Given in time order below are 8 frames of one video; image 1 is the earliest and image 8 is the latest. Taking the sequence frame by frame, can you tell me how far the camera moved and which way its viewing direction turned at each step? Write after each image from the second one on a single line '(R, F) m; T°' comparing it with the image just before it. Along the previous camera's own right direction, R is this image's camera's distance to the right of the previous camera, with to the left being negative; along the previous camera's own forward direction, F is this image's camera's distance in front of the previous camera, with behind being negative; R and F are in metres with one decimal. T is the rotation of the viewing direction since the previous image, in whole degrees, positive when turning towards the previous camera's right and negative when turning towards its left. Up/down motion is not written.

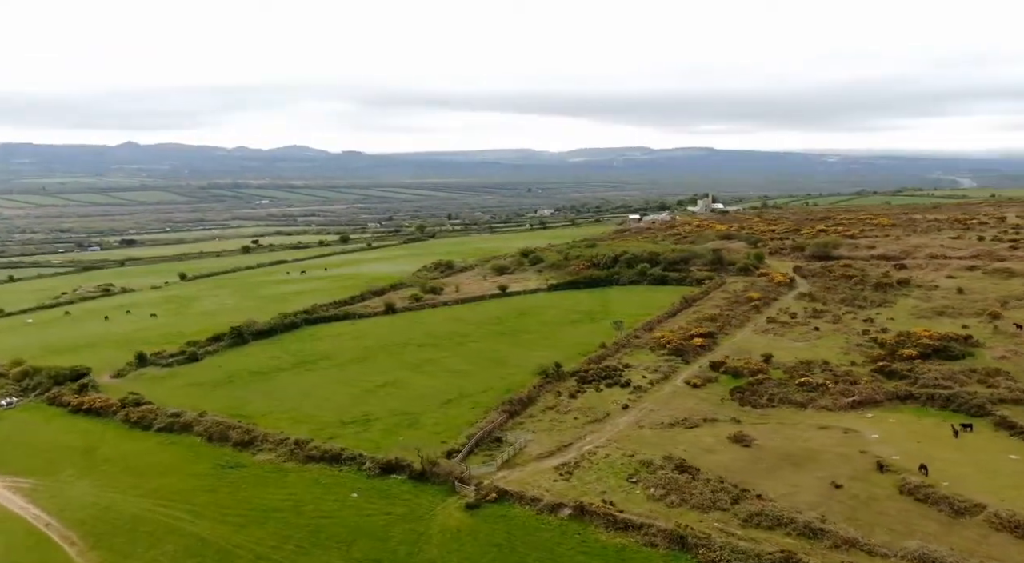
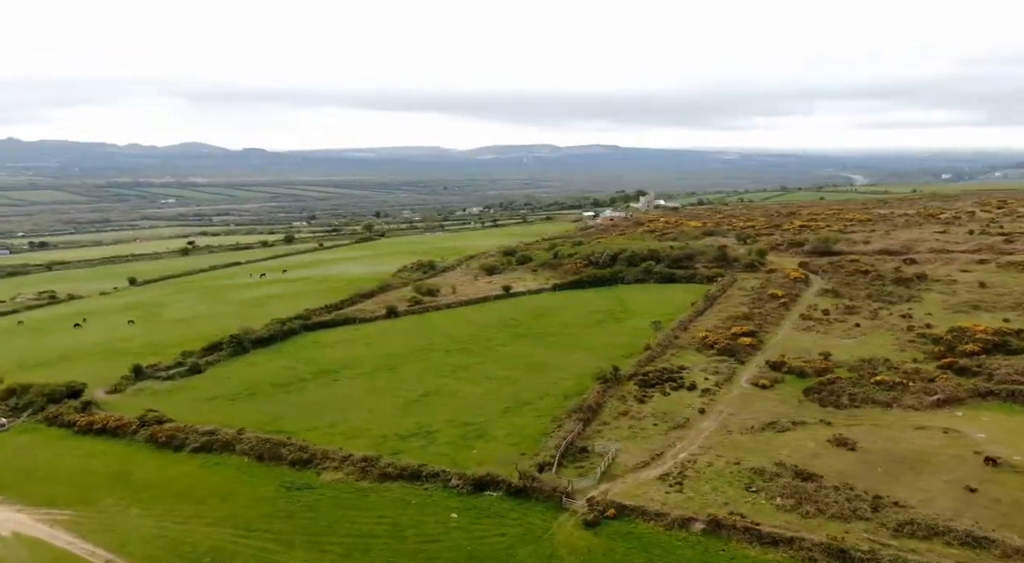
(-6.0, +2.3) m; +5°
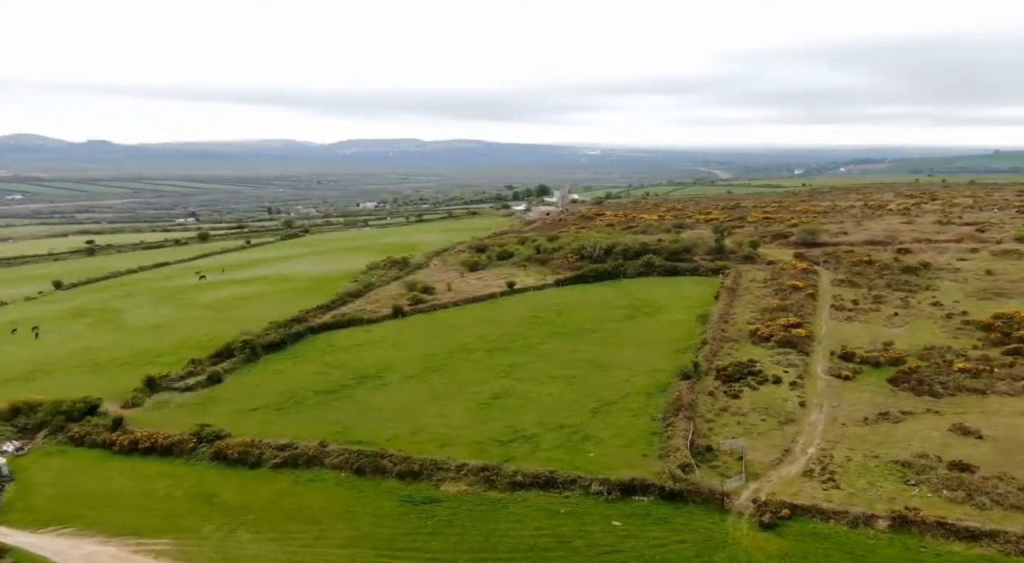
(-8.3, +2.2) m; +7°
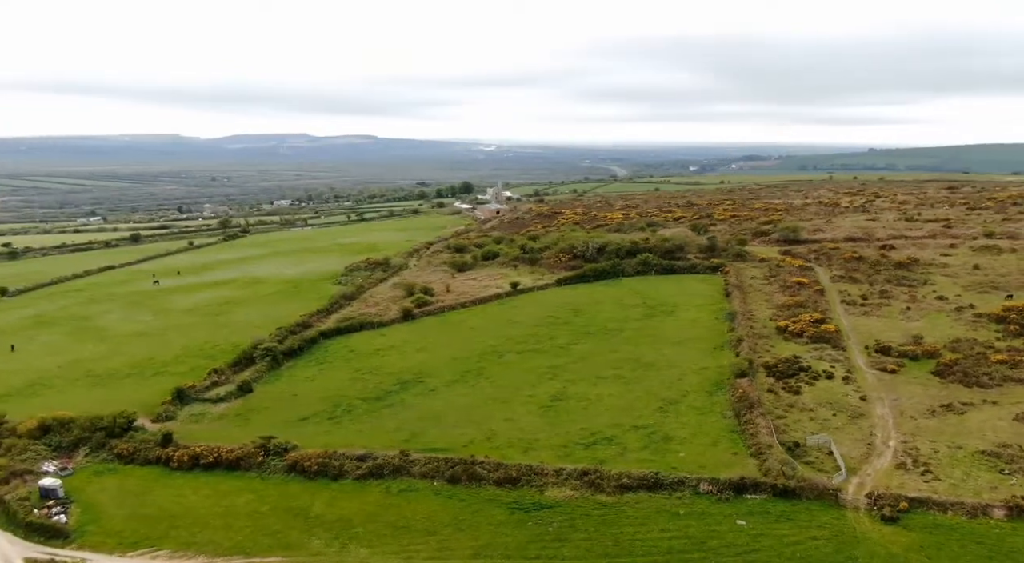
(-6.4, +0.6) m; +6°
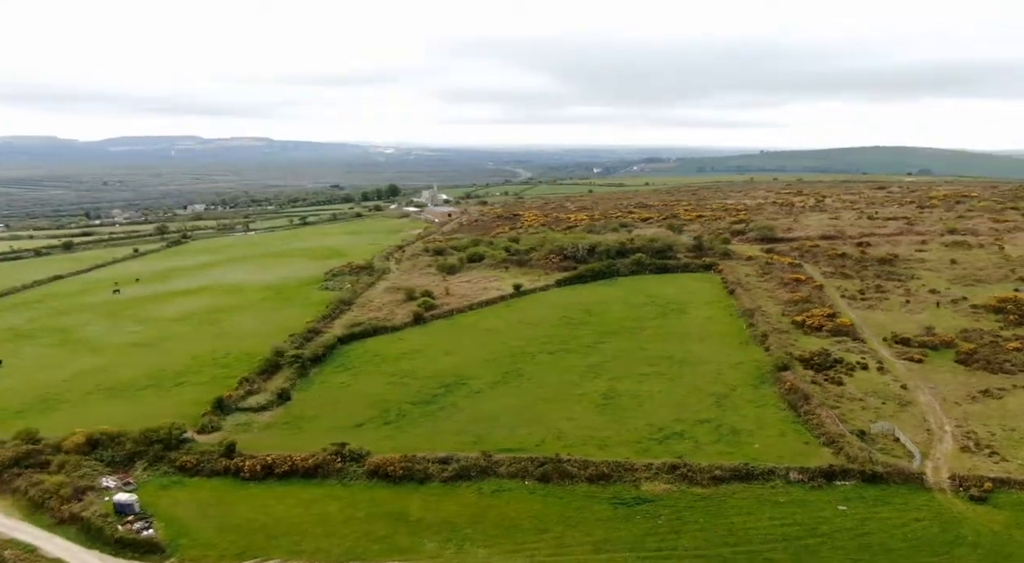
(-6.1, 0.0) m; +5°
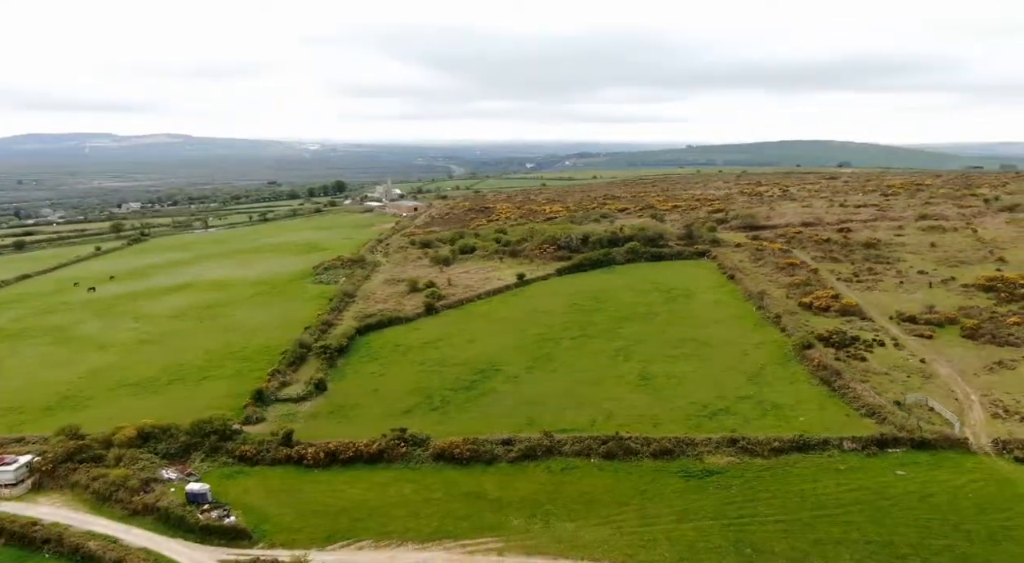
(-4.5, -0.6) m; +4°
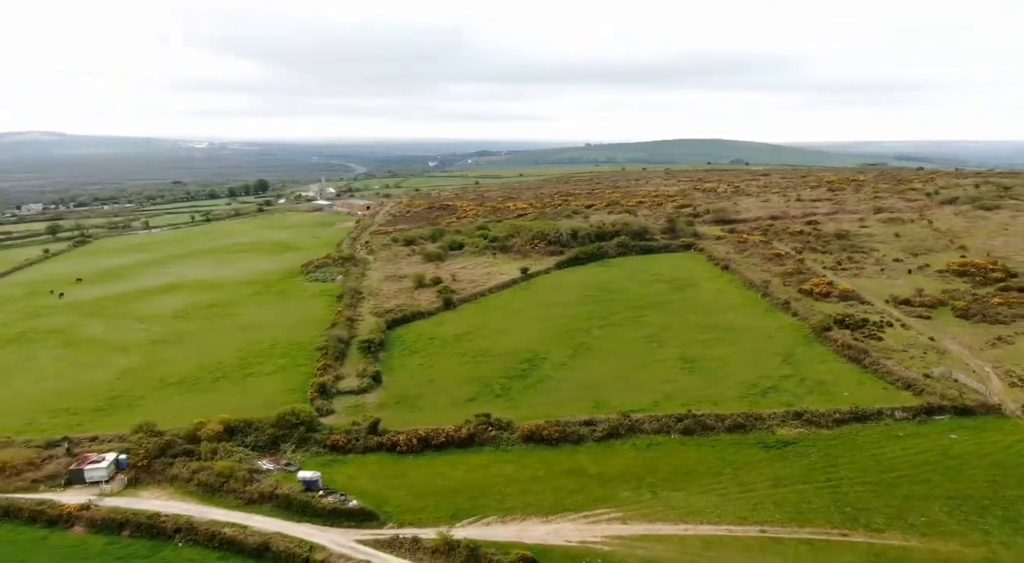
(-6.7, -1.4) m; +6°
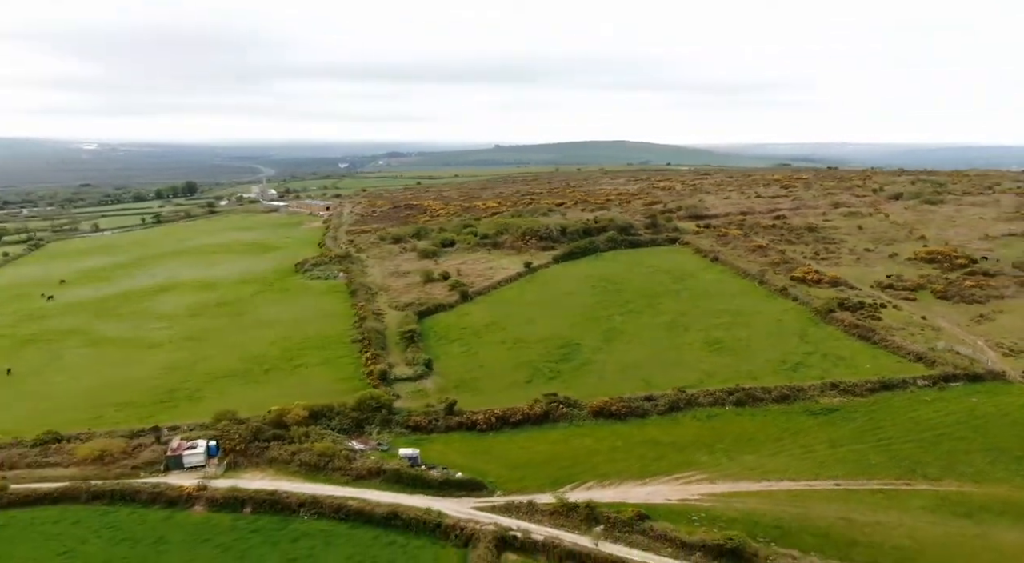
(-6.2, -2.2) m; +5°
